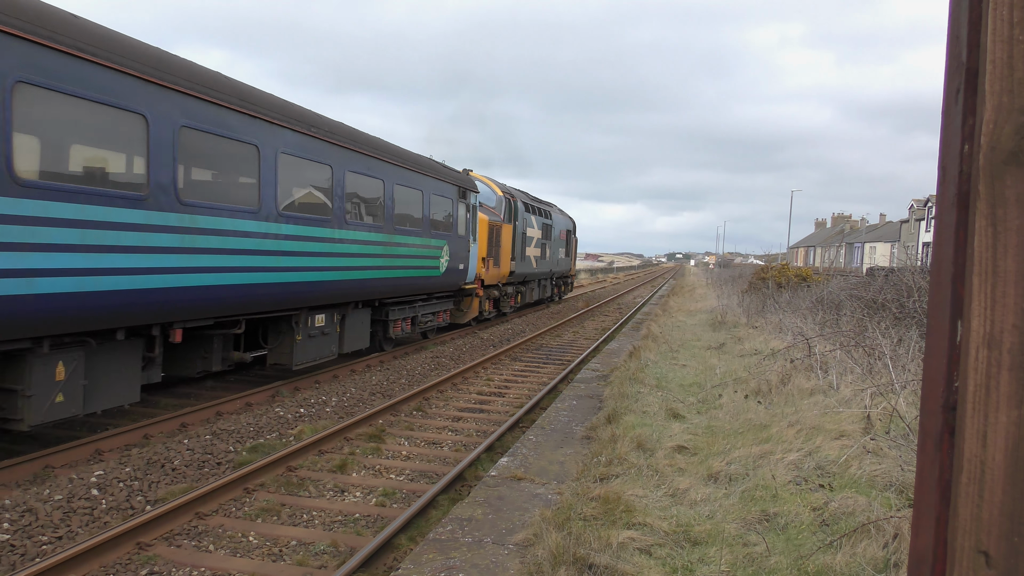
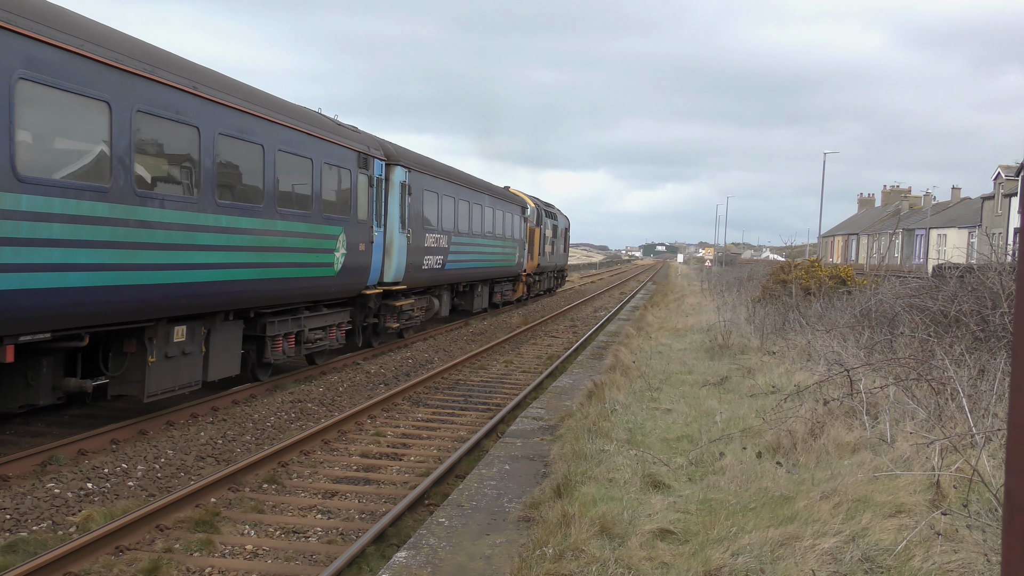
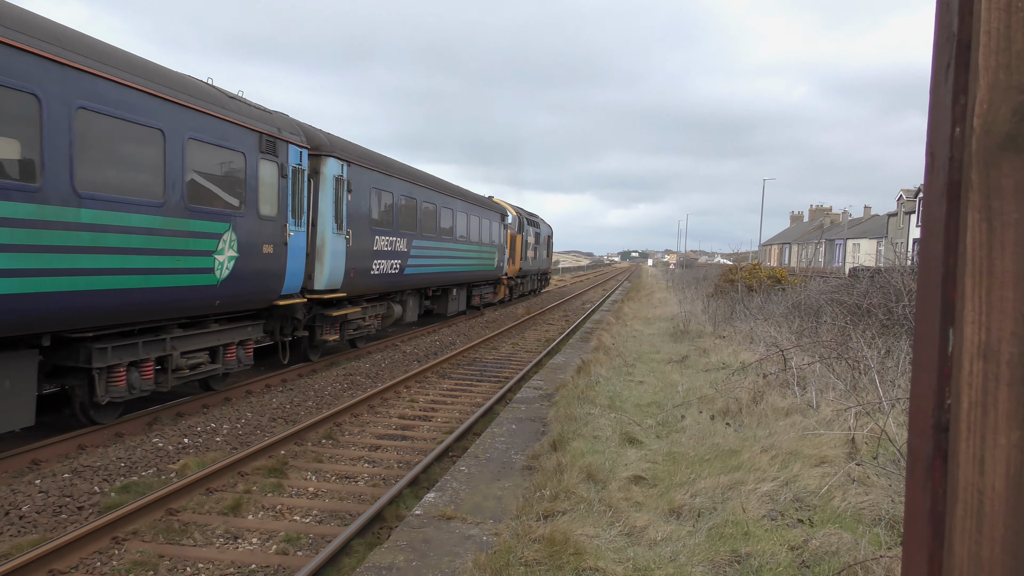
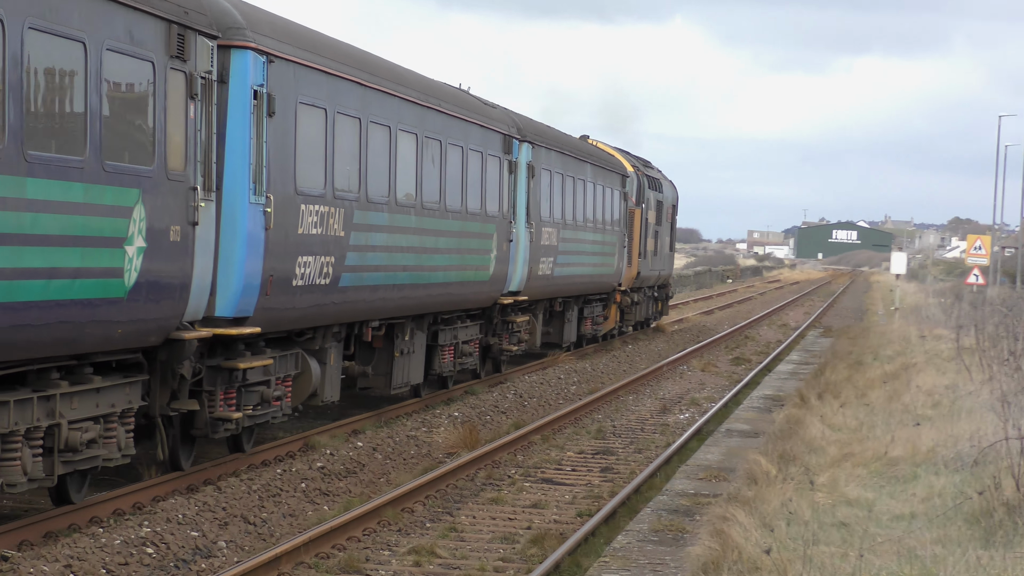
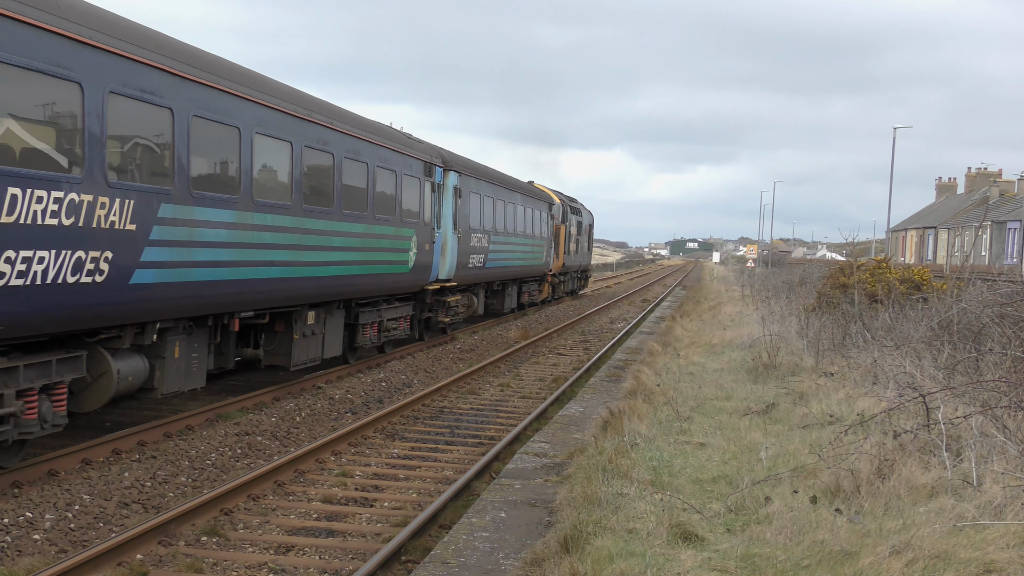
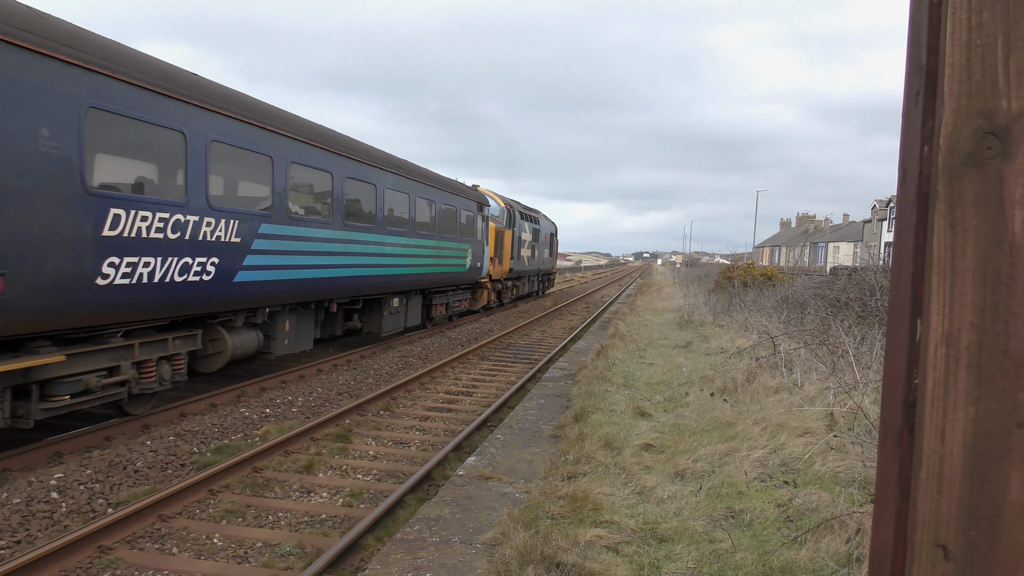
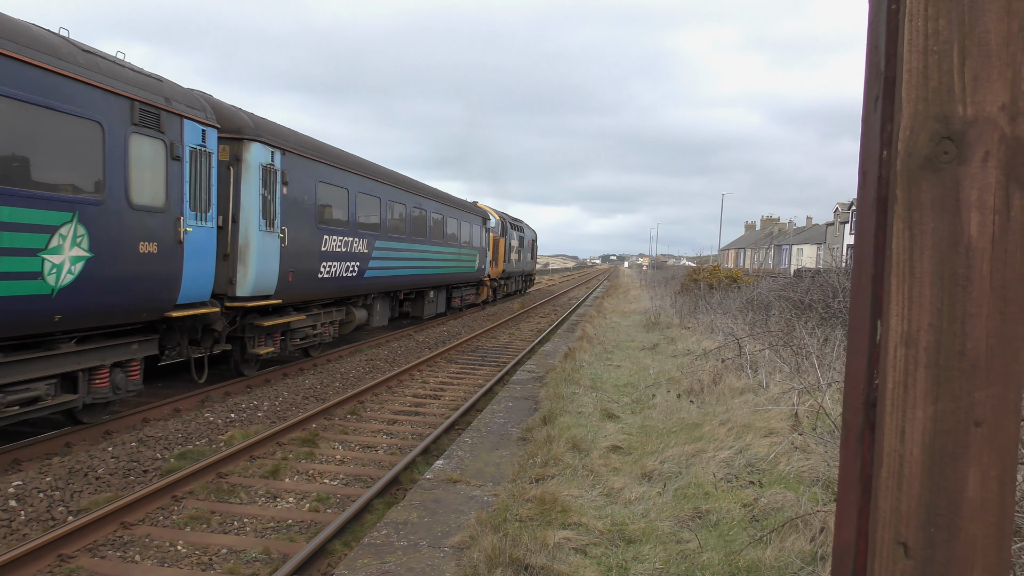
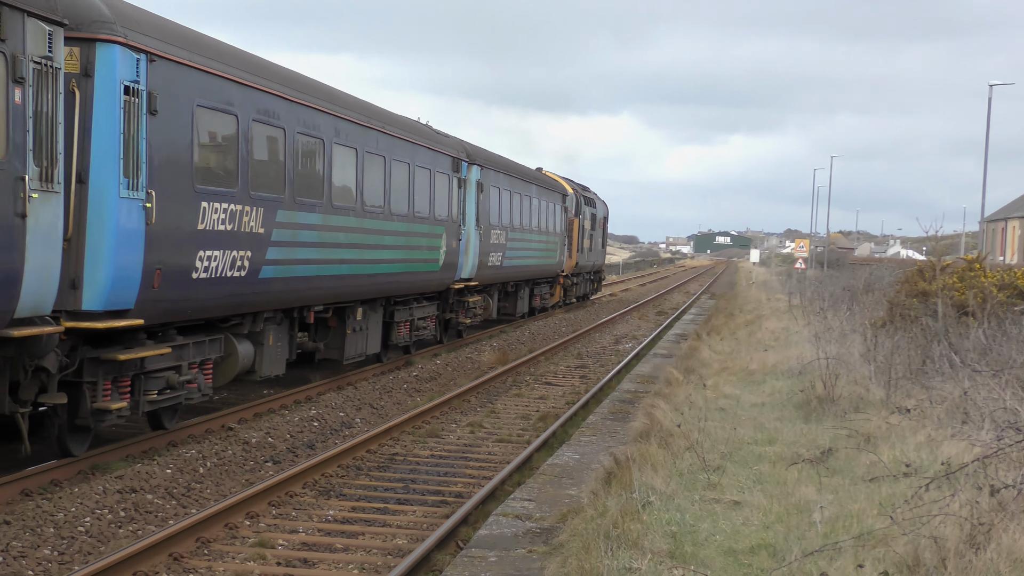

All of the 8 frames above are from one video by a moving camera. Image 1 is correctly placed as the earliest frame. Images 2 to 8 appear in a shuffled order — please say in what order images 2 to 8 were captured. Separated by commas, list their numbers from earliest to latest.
6, 7, 3, 2, 5, 8, 4
